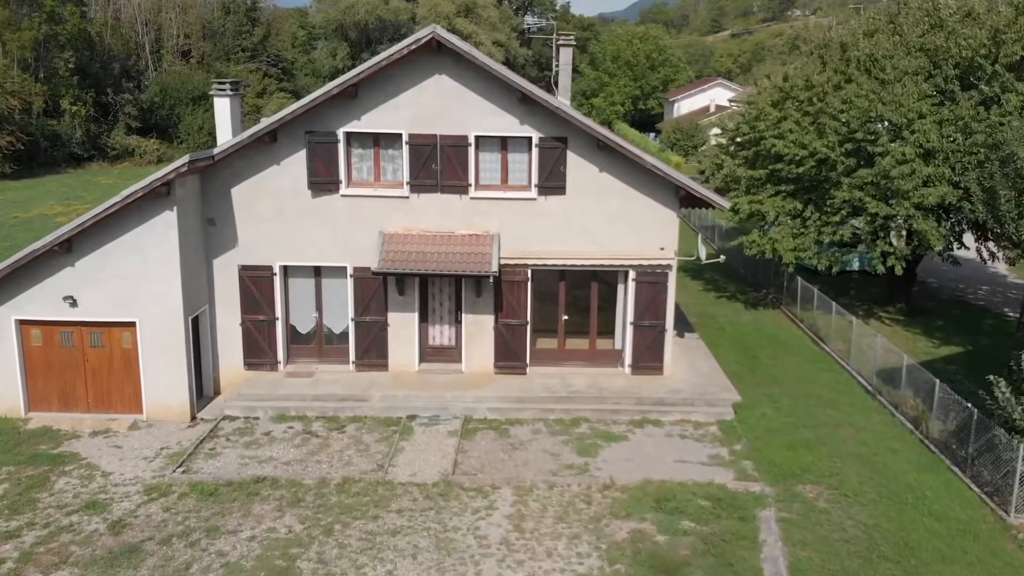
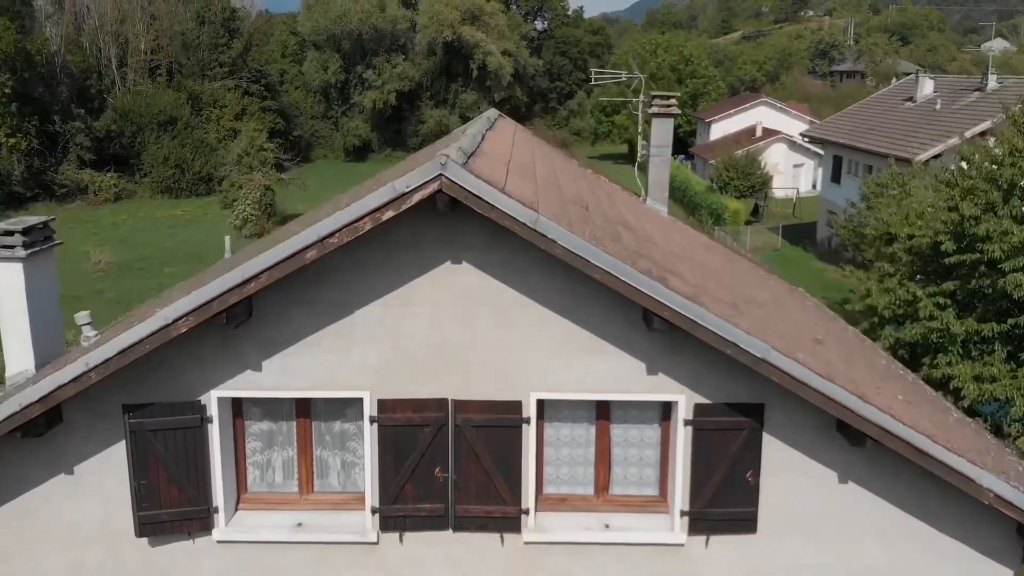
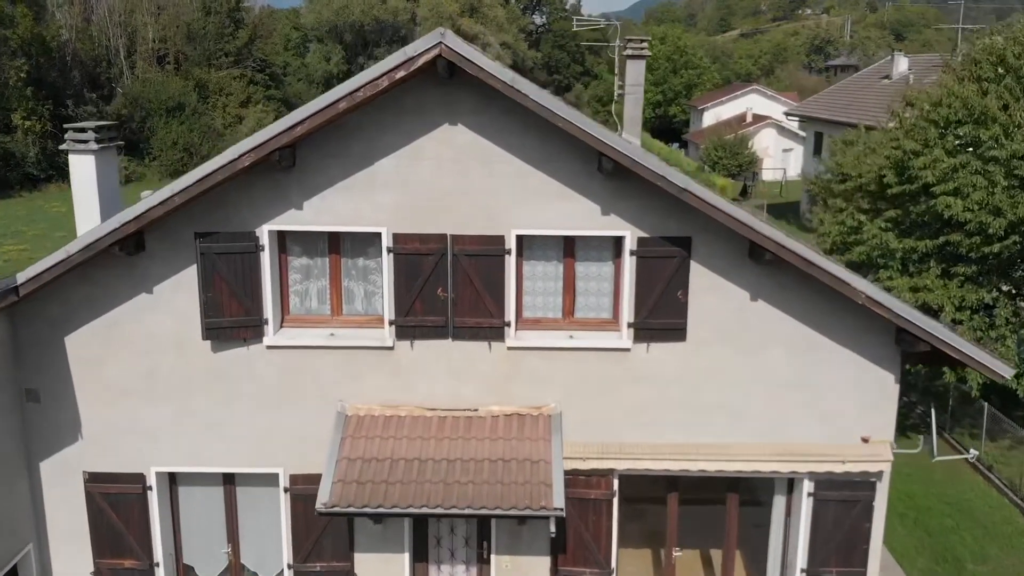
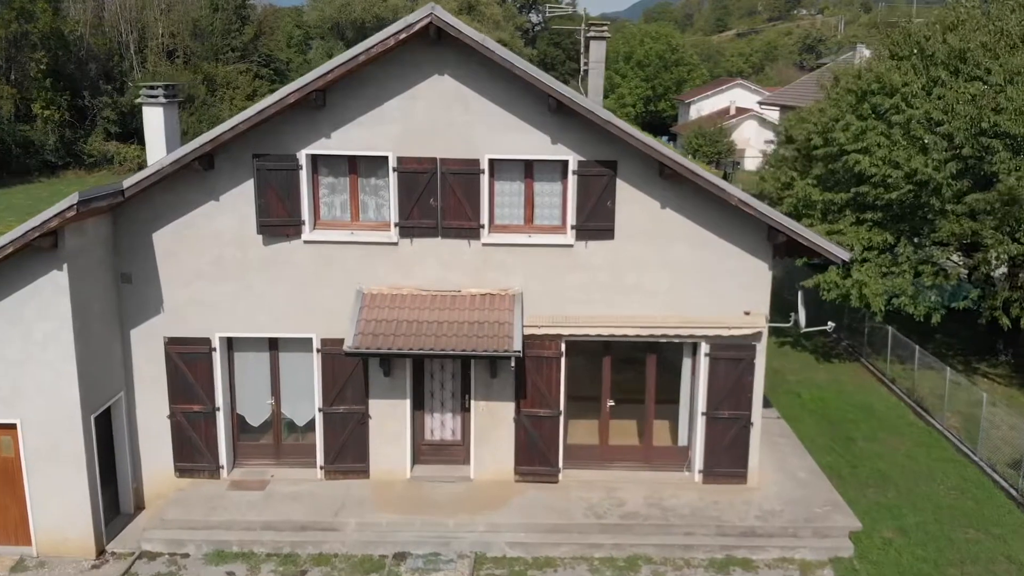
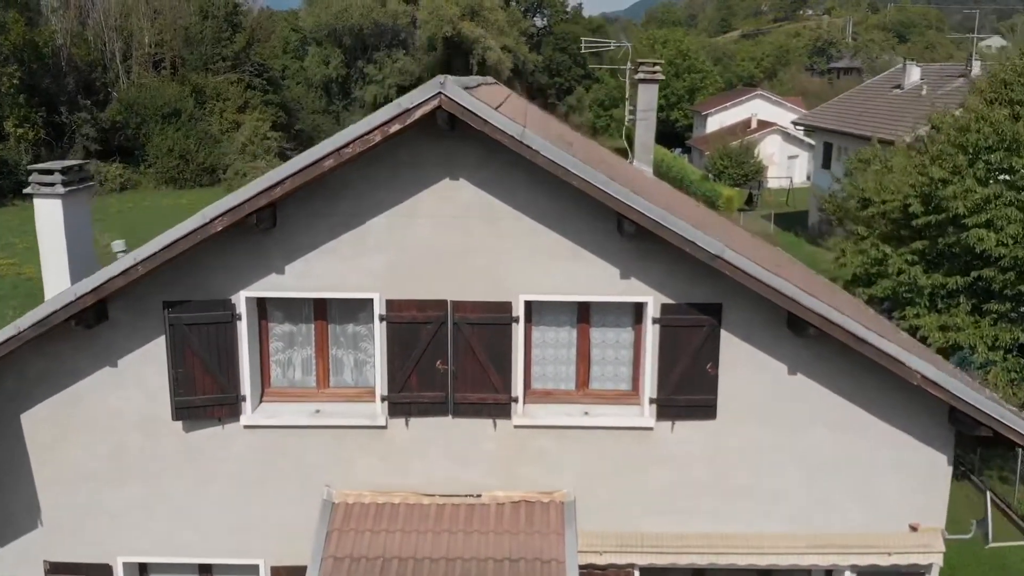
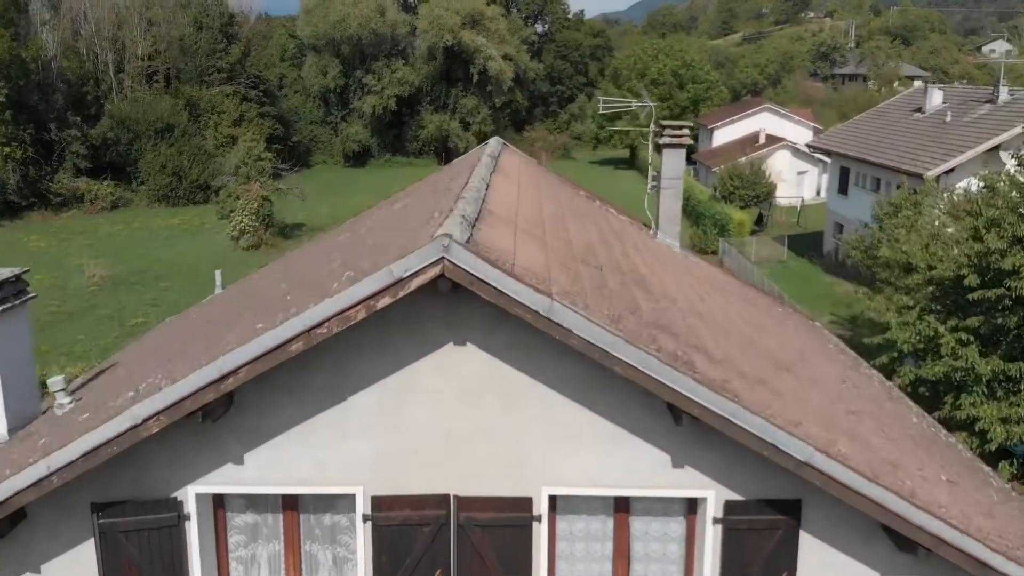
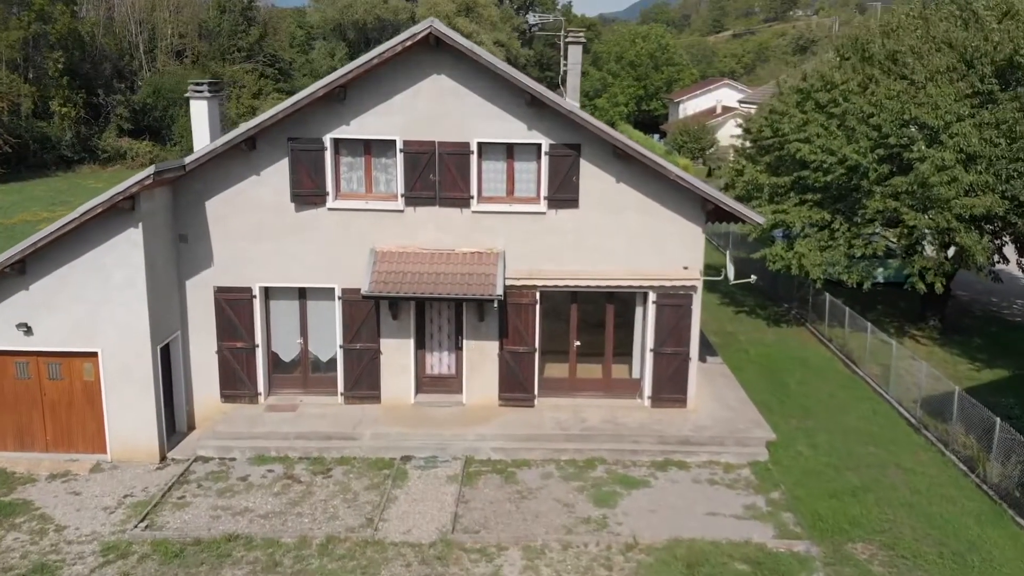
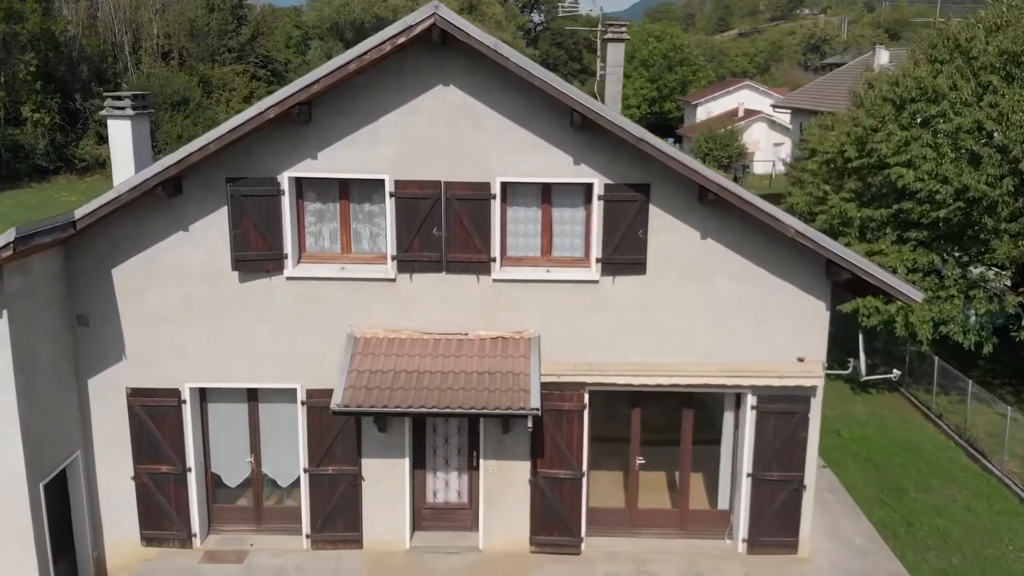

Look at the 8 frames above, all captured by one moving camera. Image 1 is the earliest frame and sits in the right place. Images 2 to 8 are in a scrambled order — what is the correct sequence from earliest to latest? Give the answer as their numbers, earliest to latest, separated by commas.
7, 4, 8, 3, 5, 2, 6
